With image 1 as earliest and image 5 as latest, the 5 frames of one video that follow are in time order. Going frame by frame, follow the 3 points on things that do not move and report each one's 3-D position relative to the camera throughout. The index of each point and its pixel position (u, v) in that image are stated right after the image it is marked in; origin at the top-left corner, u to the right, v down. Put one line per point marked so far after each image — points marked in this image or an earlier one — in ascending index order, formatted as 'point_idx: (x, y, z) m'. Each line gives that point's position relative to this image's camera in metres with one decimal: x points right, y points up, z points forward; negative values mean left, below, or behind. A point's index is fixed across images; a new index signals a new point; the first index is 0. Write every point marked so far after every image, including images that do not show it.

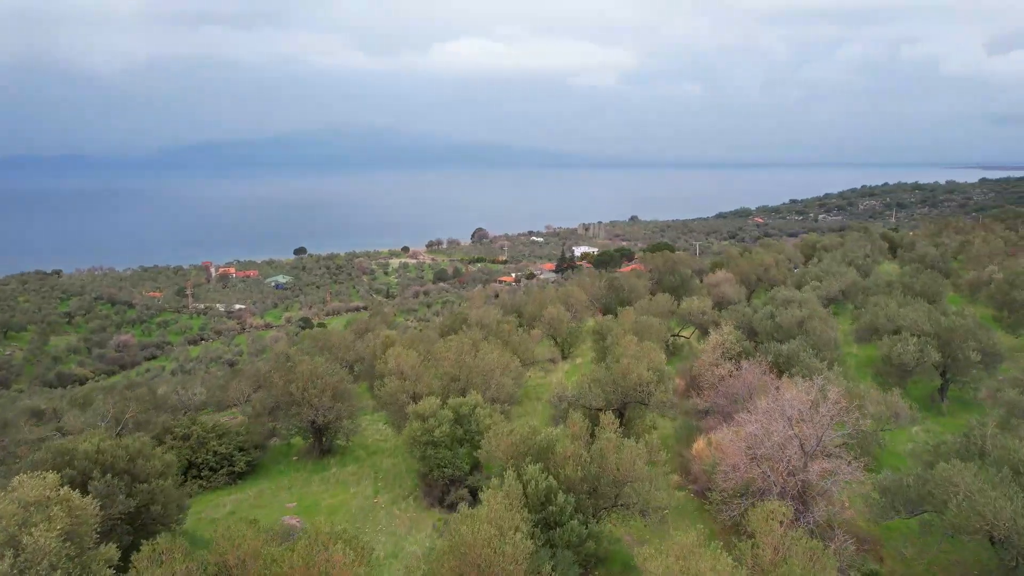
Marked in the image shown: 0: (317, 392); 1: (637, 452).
0: (-4.9, -2.6, +17.3) m
1: (+2.0, -2.6, +10.9) m
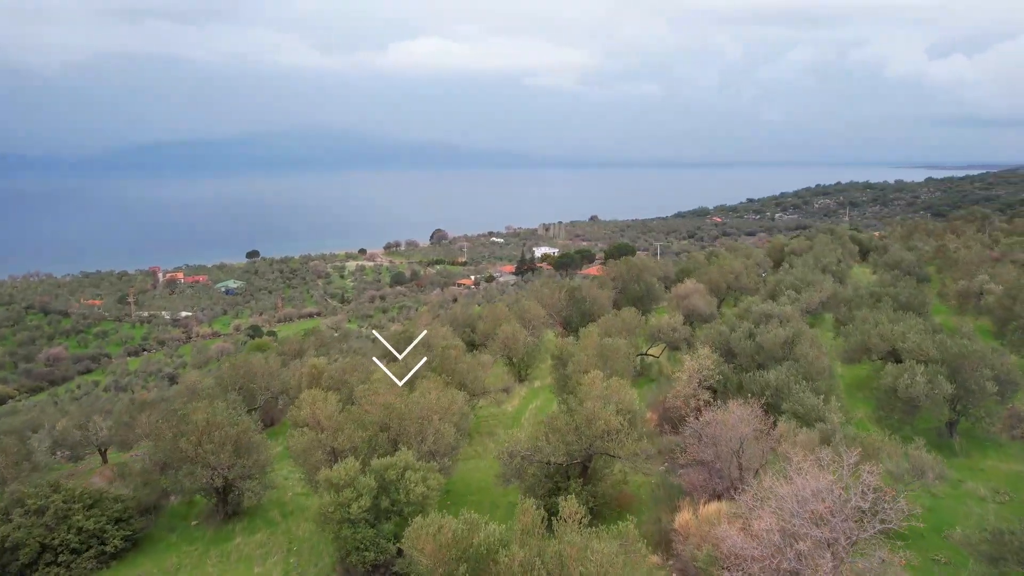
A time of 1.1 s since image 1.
0: (-6.1, -3.3, +14.1) m
1: (+1.1, -3.2, +8.1) m
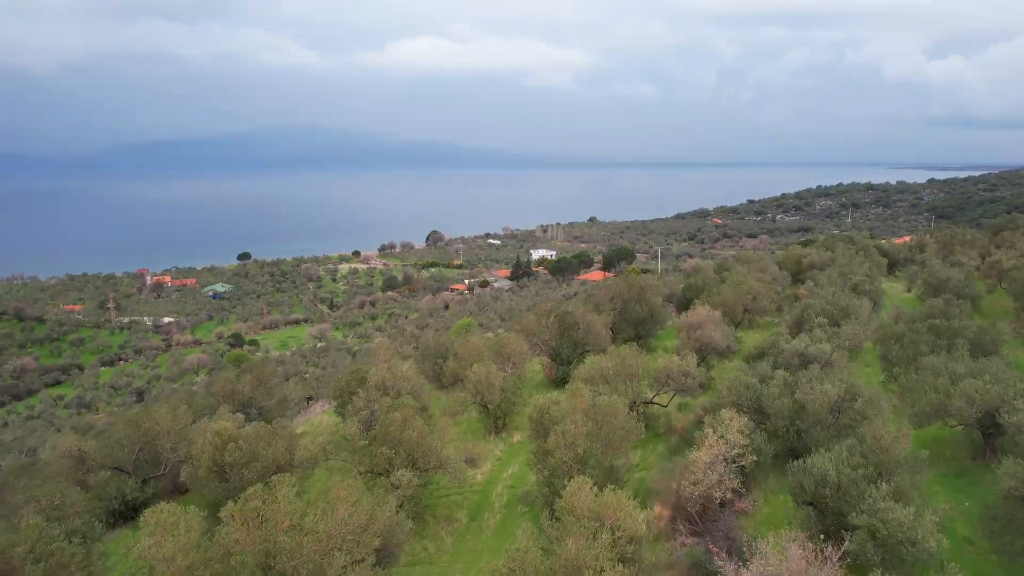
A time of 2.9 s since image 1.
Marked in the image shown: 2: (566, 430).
0: (-6.9, -4.2, +9.3) m
1: (+0.4, -4.1, +3.4) m
2: (+1.2, -3.0, +14.5) m
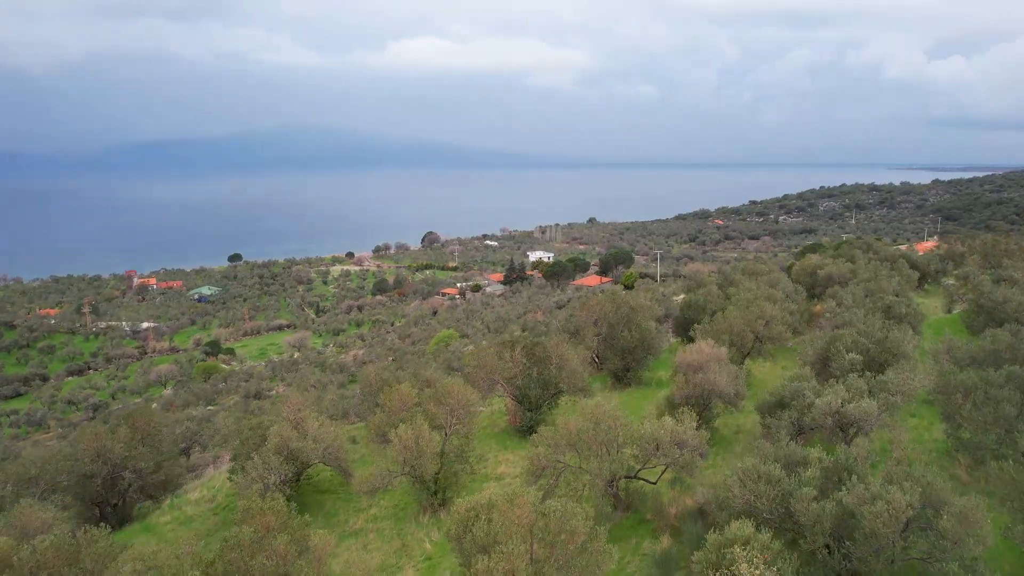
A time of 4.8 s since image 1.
0: (-8.3, -5.0, +4.3) m
1: (-1.0, -4.9, -1.7) m
2: (-0.2, -3.8, +9.4) m
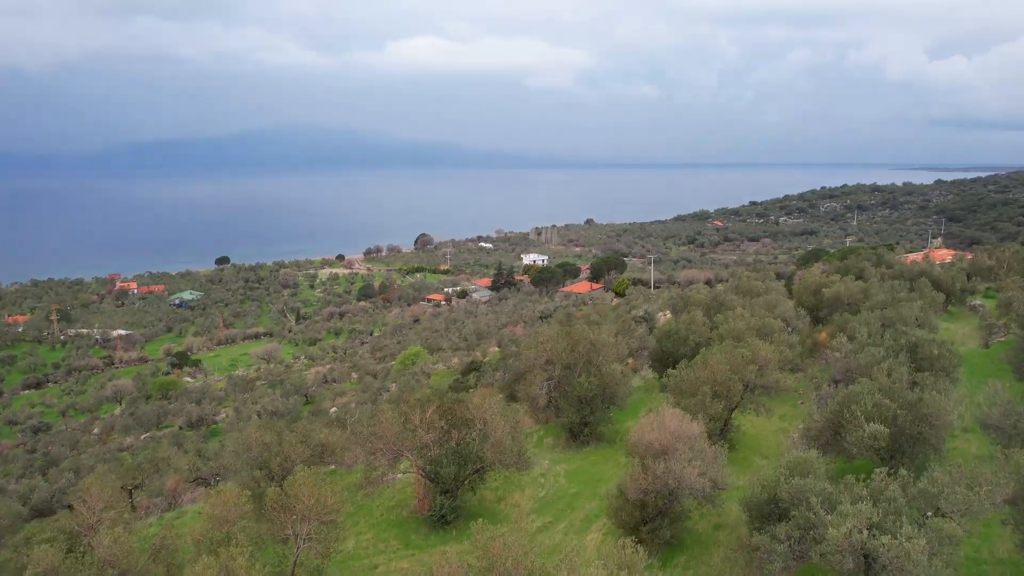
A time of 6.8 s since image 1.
0: (-10.4, -5.9, -0.9) m
1: (-3.2, -5.8, -6.9) m
2: (-2.4, -4.7, +4.2) m
